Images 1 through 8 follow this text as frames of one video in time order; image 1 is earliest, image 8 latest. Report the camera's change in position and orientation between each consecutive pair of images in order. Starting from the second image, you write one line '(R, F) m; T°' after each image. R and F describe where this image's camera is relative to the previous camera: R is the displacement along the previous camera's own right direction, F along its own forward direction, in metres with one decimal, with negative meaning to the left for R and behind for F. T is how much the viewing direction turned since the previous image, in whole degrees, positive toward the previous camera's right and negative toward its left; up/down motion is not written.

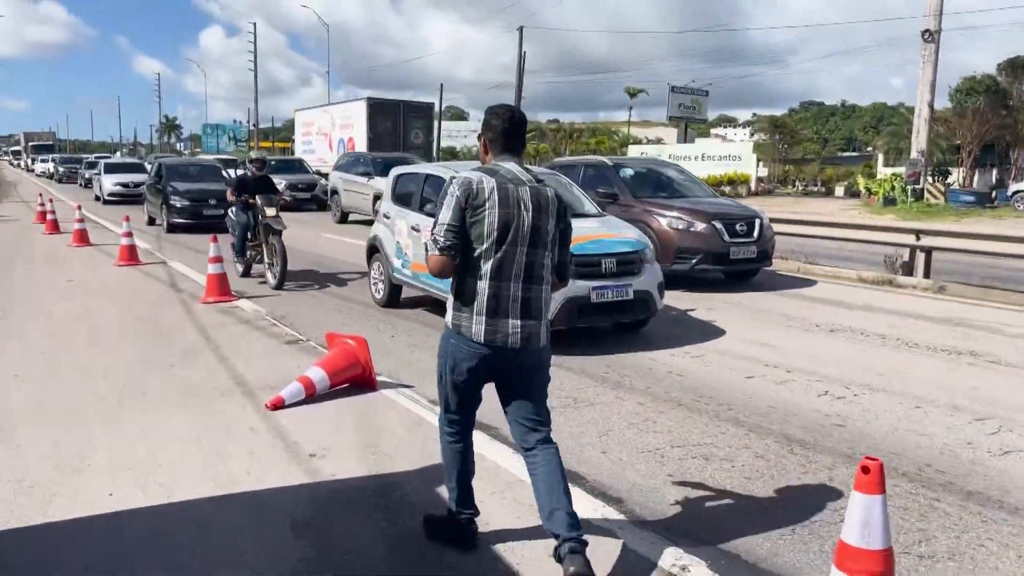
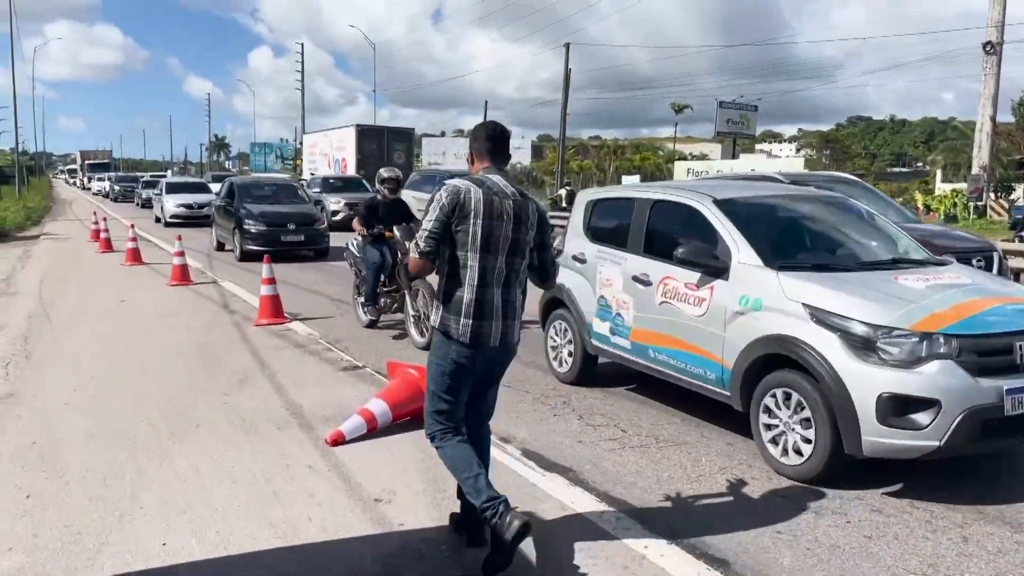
(-0.2, +0.4) m; -3°
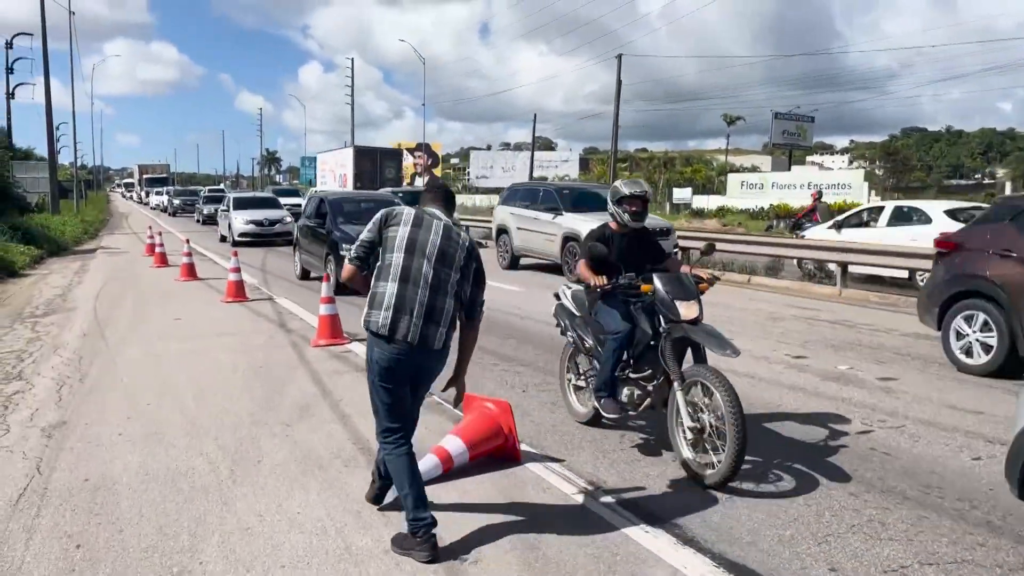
(-0.3, +0.5) m; -3°
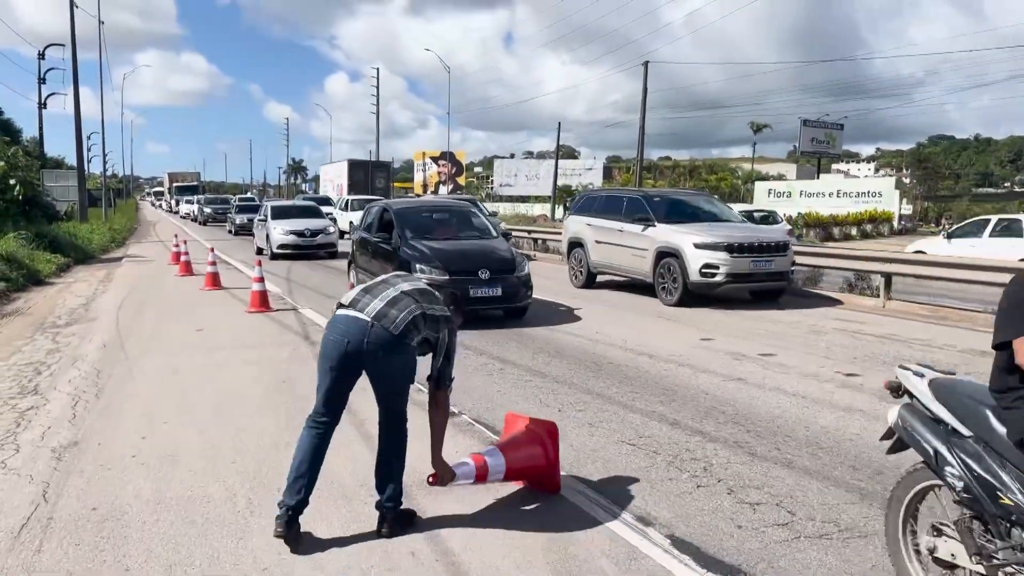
(-0.1, +0.4) m; -2°
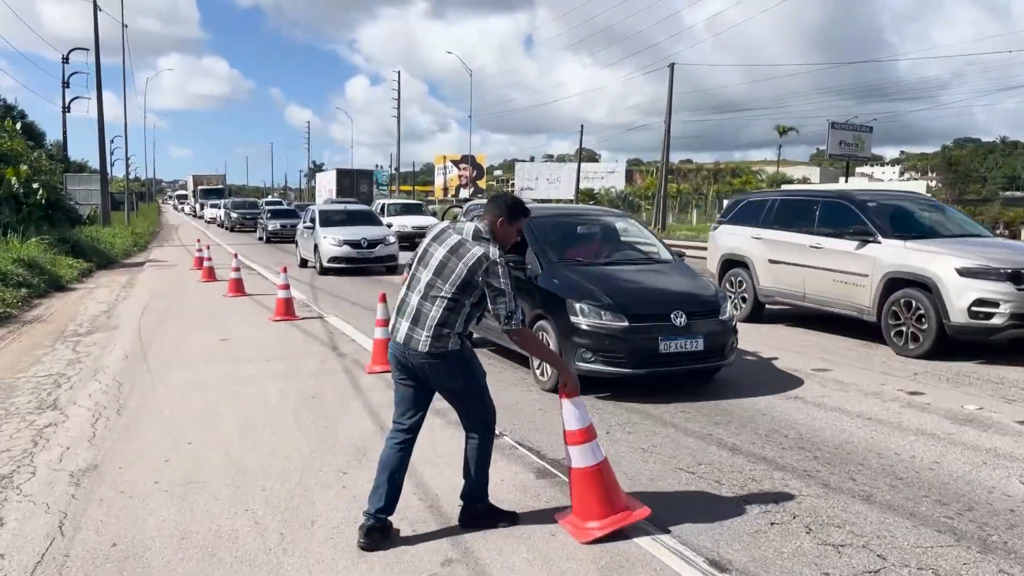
(-0.2, +0.4) m; -1°
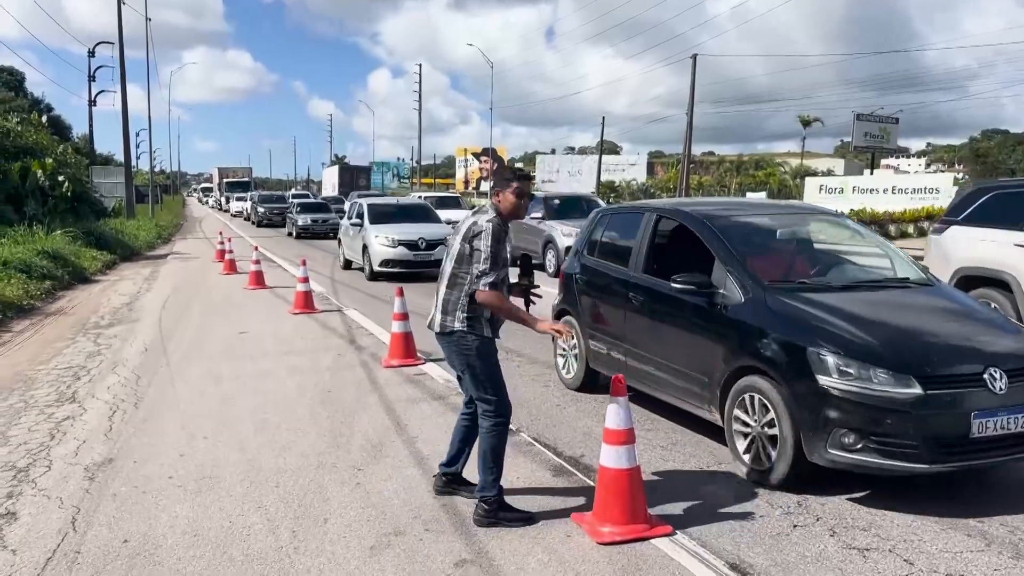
(0.0, +0.1) m; -1°
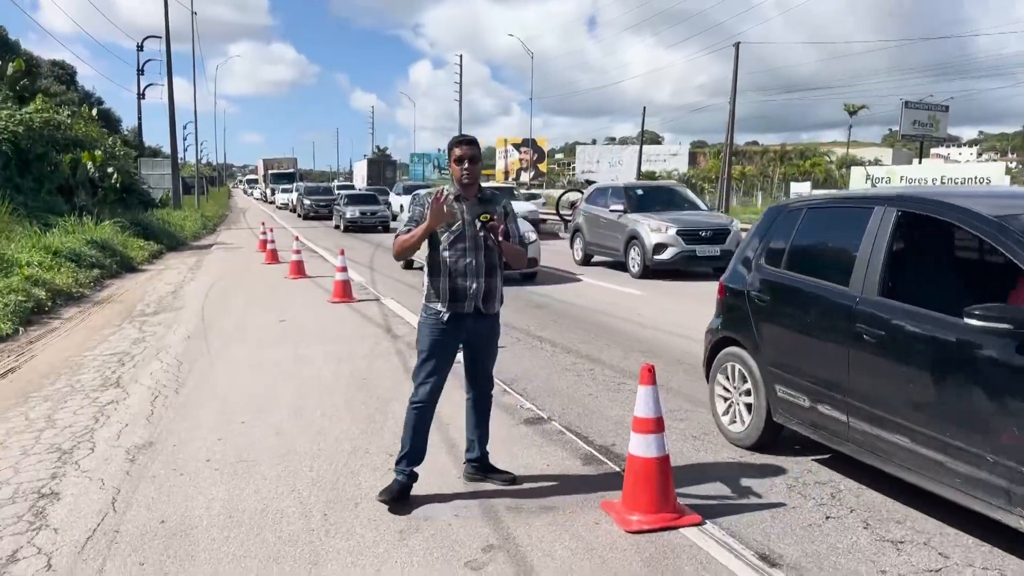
(+0.1, 0.0) m; -3°
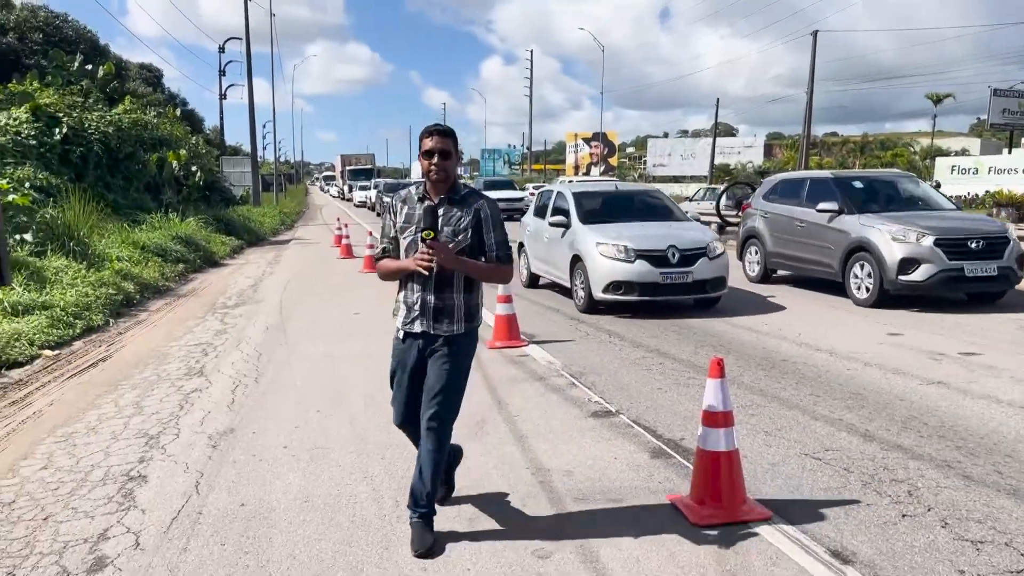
(0.0, 0.0) m; -5°
